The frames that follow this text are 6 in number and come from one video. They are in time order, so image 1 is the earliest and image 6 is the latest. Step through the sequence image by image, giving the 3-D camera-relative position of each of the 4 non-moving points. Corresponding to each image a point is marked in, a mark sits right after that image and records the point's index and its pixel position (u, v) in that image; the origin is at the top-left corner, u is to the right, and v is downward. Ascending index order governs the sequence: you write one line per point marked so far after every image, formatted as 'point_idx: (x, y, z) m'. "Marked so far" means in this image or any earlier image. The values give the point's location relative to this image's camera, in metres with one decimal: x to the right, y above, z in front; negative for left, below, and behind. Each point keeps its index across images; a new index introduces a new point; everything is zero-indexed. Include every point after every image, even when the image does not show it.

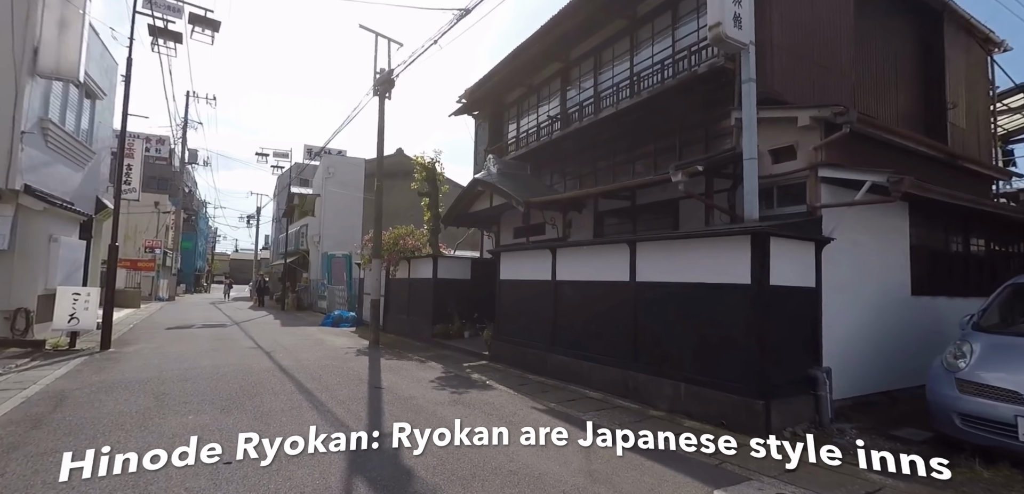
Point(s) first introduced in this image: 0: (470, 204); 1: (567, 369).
0: (-1.2, +1.2, +13.9) m
1: (+1.0, -2.2, +8.7) m
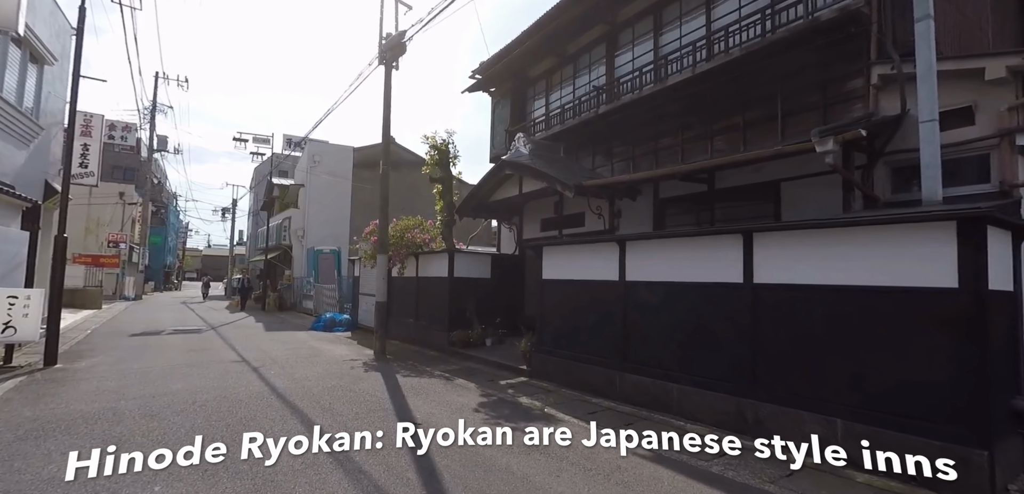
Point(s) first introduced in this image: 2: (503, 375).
0: (-0.5, +1.3, +12.0) m
1: (+2.0, -2.1, +6.9) m
2: (-0.2, -2.4, +9.2) m
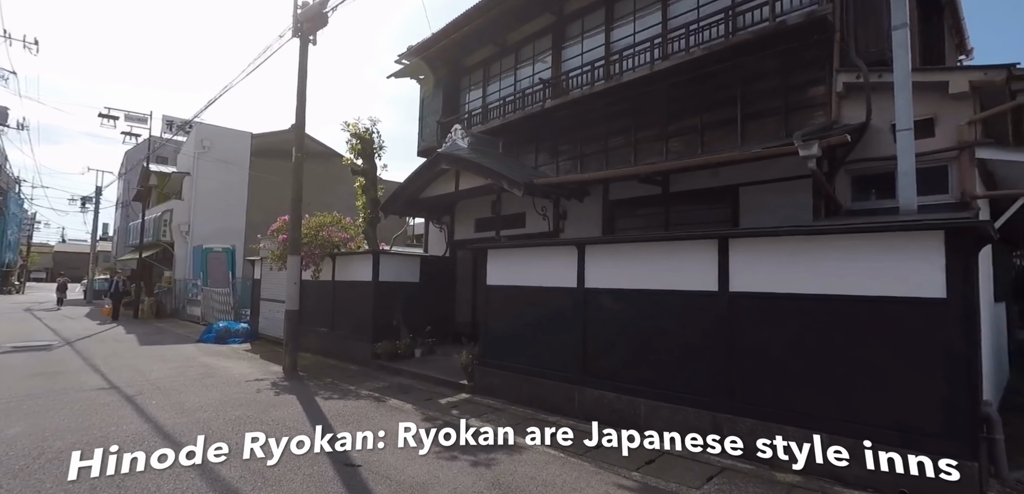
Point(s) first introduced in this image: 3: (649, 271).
0: (-2.0, +1.3, +11.0) m
1: (+1.3, -2.1, +6.4) m
2: (-1.2, -2.5, +8.2) m
3: (+1.8, -0.3, +6.3) m
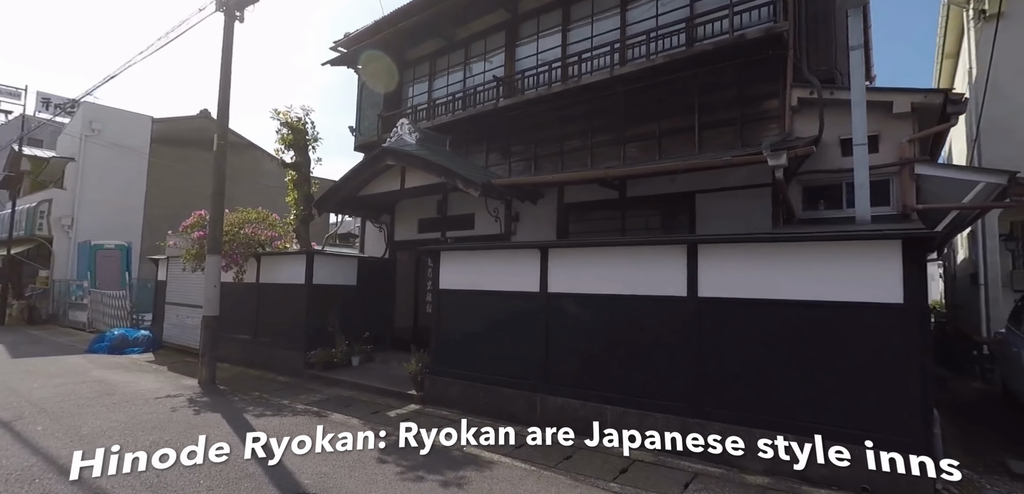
0: (-3.1, +1.3, +10.3) m
1: (+0.8, -2.2, +6.2) m
2: (-2.0, -2.5, +7.6) m
3: (+1.3, -0.4, +6.2) m
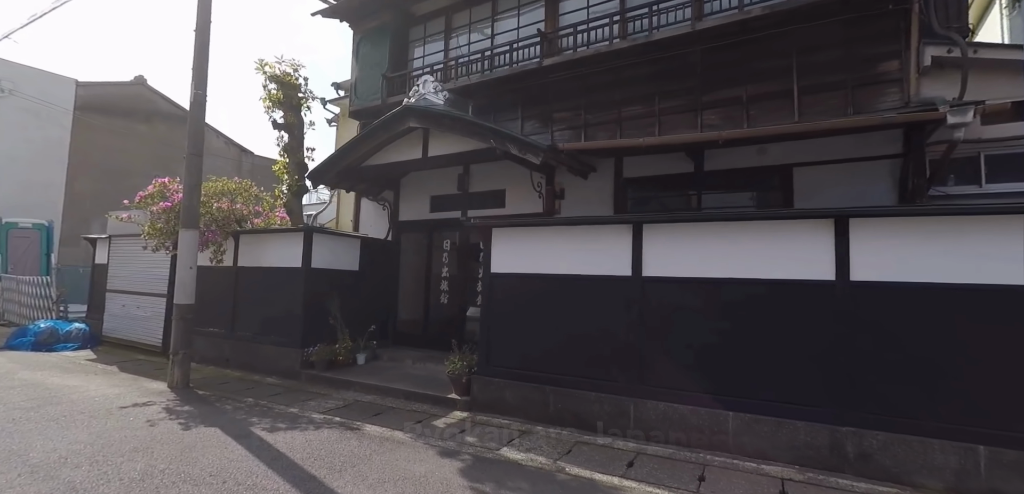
0: (-2.4, +1.7, +8.7) m
1: (+1.8, -1.9, +5.2) m
2: (-1.1, -2.1, +6.3) m
3: (+2.4, -0.1, +5.2) m
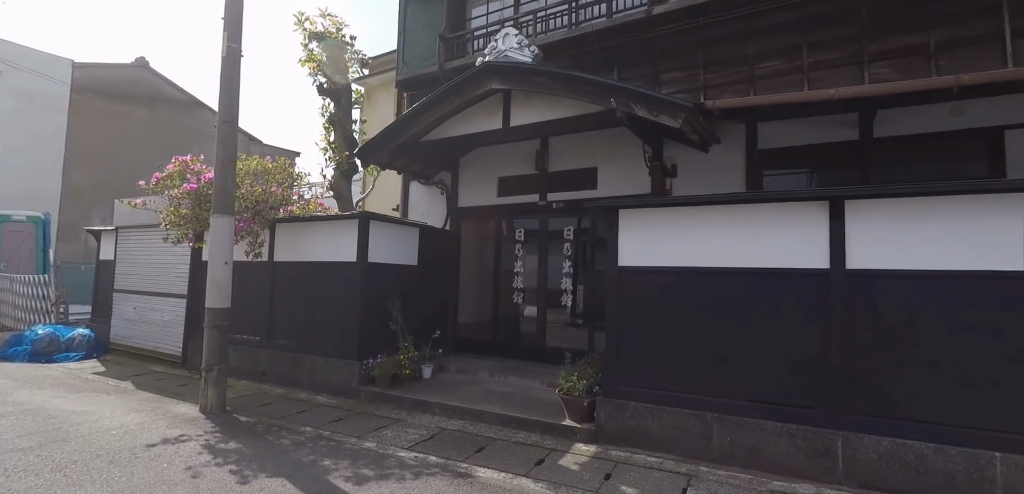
0: (-1.1, +1.8, +7.3) m
1: (+3.2, -1.7, +3.8) m
2: (+0.3, -2.0, +4.9) m
3: (+3.7, +0.1, +3.8) m
